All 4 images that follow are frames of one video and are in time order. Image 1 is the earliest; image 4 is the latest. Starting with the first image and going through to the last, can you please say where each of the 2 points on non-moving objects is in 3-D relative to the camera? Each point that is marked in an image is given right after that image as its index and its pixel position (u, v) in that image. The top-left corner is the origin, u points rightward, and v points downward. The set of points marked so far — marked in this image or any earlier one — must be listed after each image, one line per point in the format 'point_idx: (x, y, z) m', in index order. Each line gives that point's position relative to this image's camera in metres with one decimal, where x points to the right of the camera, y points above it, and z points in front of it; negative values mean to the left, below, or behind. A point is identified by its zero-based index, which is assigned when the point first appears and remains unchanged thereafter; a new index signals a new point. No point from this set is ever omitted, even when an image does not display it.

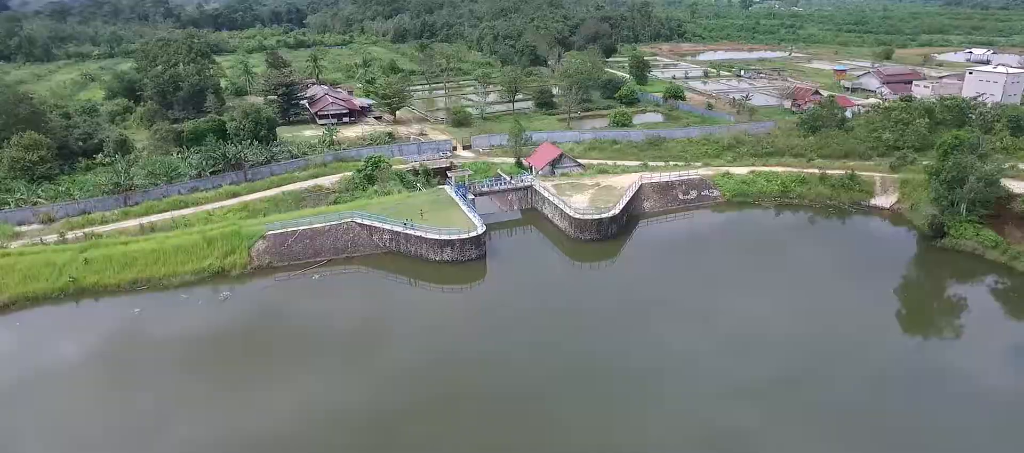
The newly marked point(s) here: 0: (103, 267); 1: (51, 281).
0: (-12.9, -1.3, +19.5) m
1: (-14.2, -1.7, +19.0) m
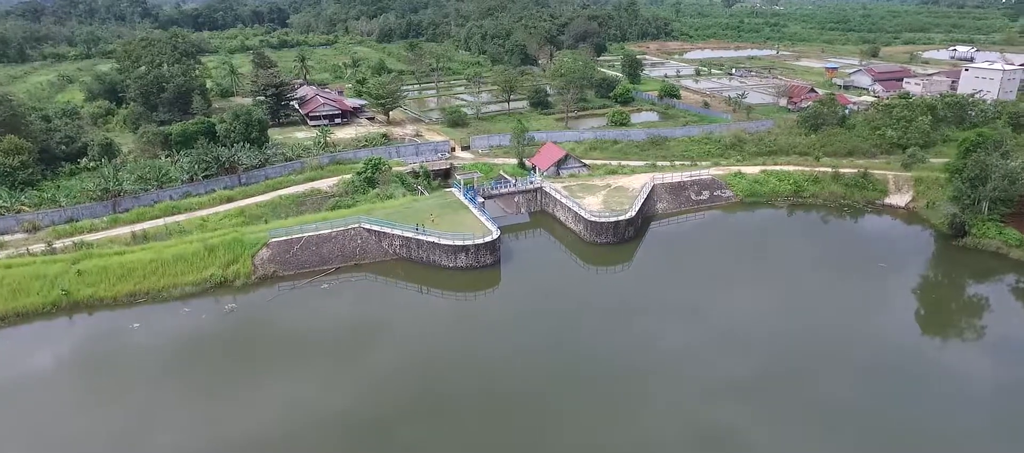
0: (-12.3, -1.6, +18.3) m
1: (-13.6, -2.0, +17.8) m
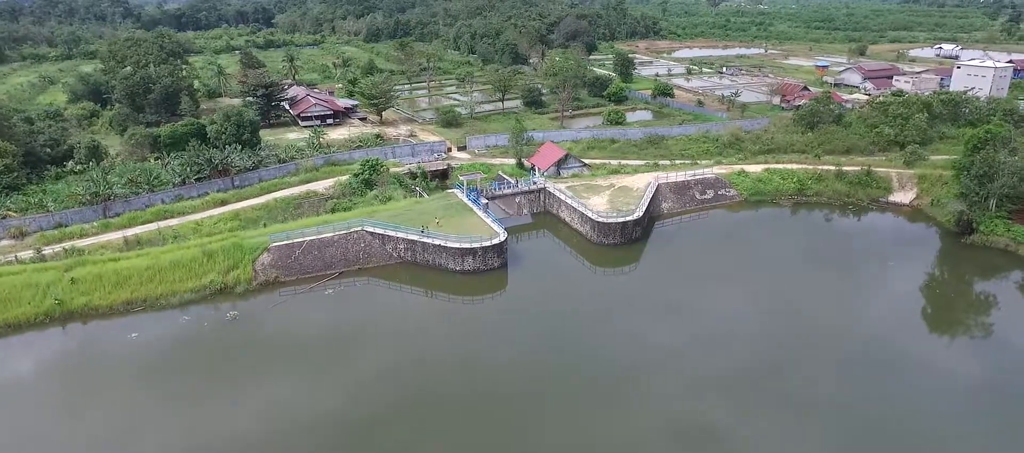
0: (-12.0, -1.7, +17.7) m
1: (-13.3, -2.2, +17.1) m
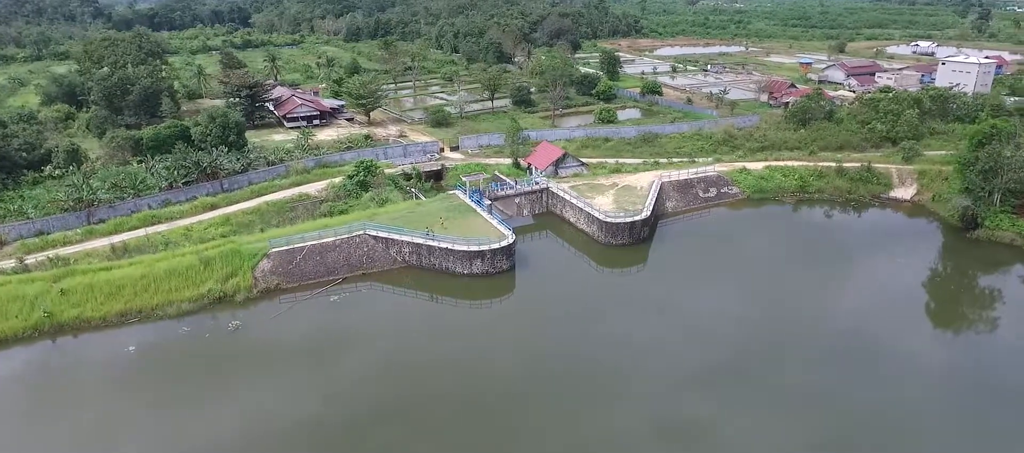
0: (-11.7, -2.0, +16.8) m
1: (-12.9, -2.4, +16.2) m
